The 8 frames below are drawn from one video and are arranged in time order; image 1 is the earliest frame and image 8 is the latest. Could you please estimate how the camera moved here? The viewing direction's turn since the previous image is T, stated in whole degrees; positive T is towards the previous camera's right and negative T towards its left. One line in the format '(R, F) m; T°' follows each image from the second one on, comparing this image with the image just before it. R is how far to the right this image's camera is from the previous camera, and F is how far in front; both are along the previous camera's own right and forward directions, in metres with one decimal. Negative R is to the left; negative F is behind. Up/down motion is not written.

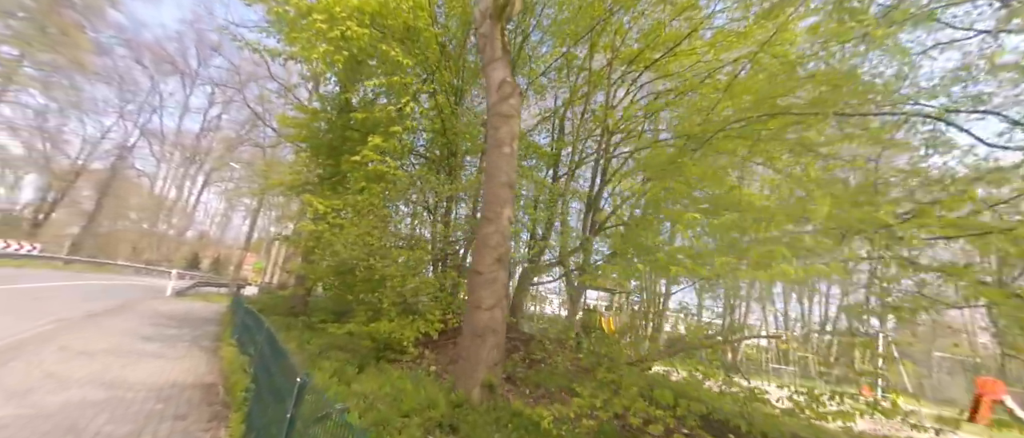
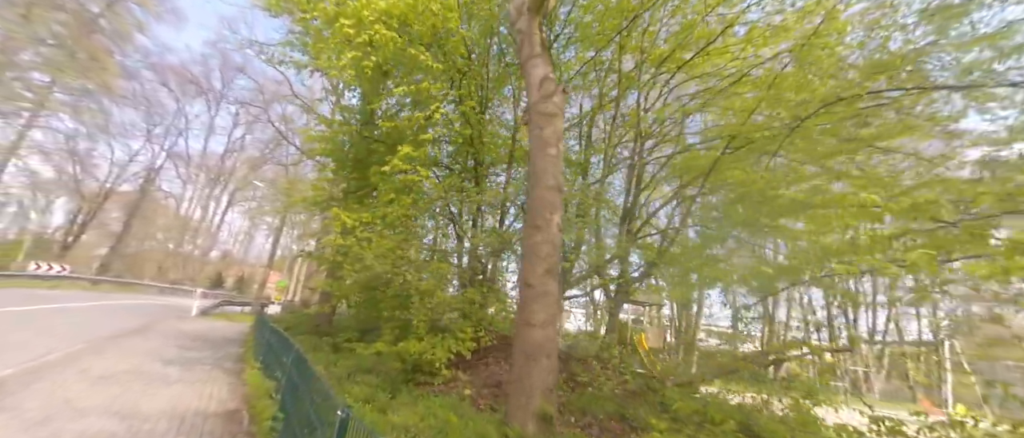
(-0.3, +0.4) m; -2°
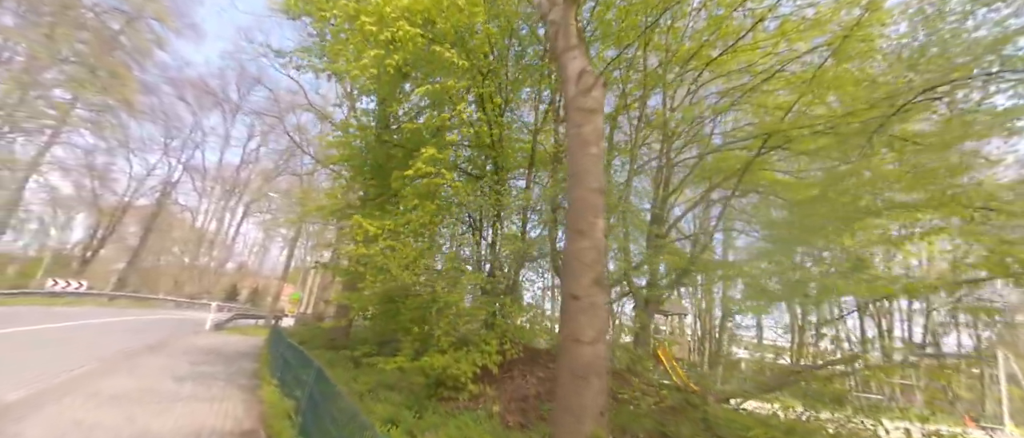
(-0.2, +0.3) m; -1°
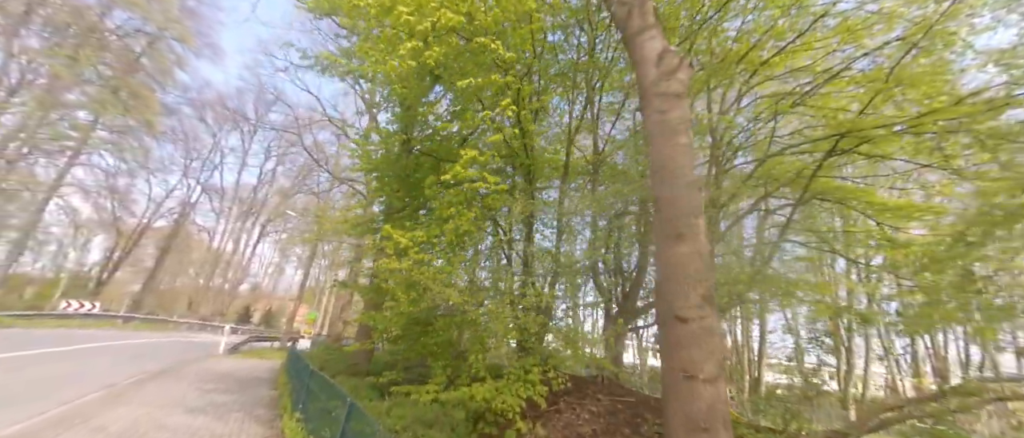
(-0.4, +0.6) m; -1°
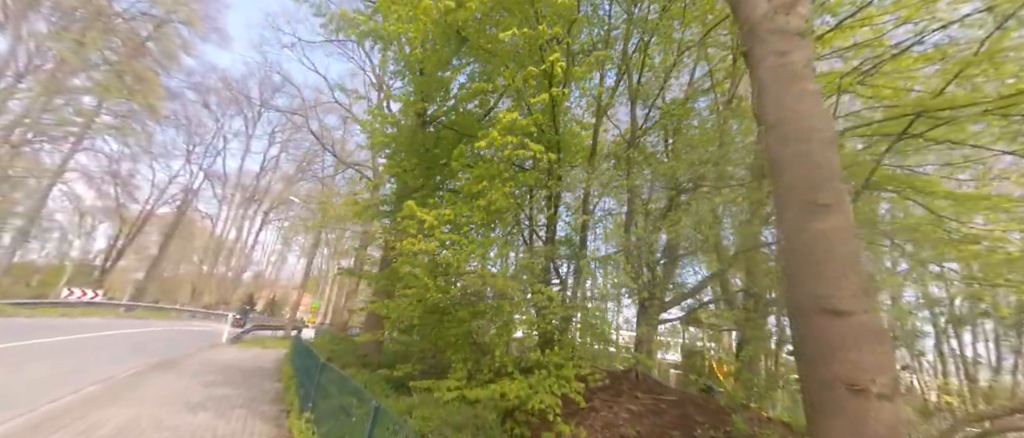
(-0.4, +0.6) m; 0°
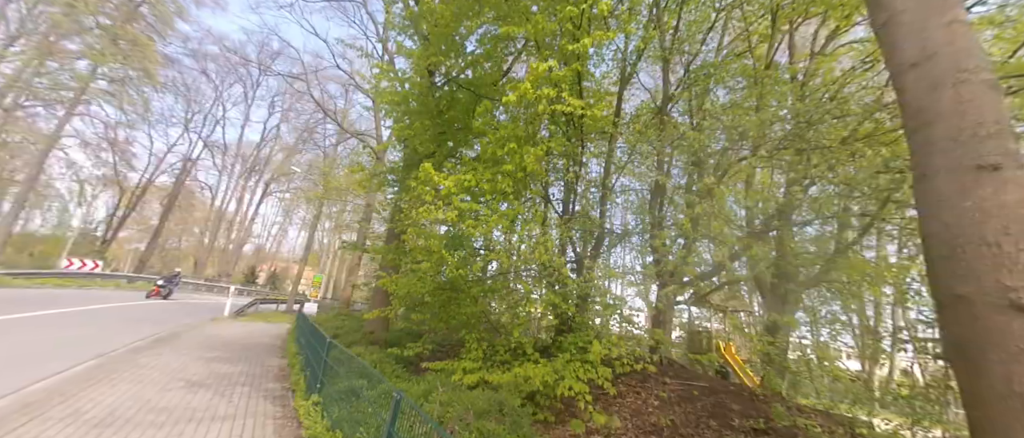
(-0.3, +0.5) m; 0°
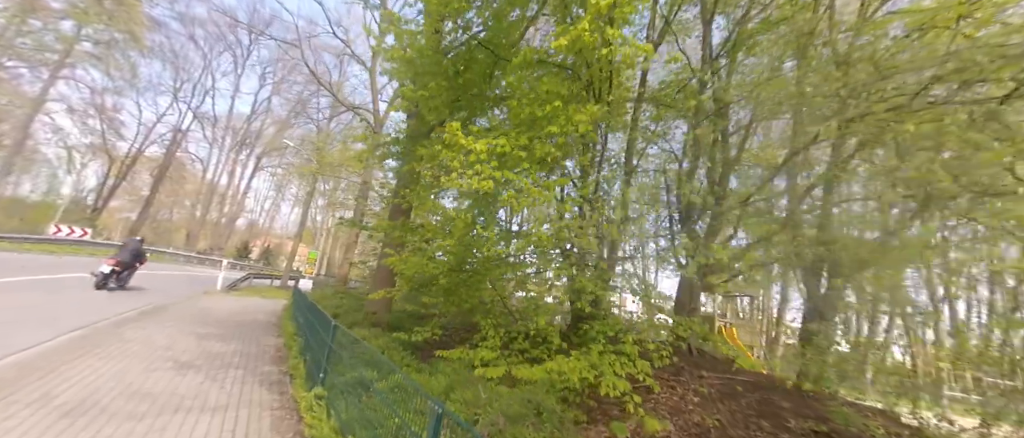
(-0.4, +0.6) m; +1°
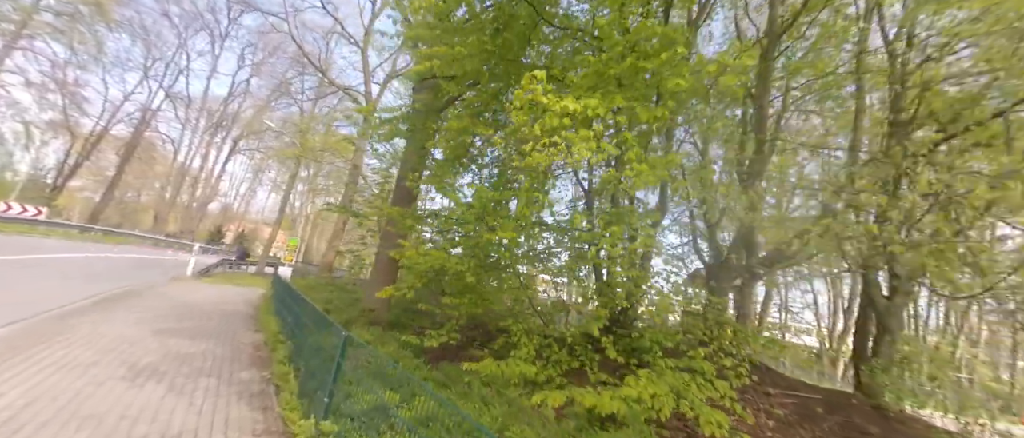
(-0.6, +0.9) m; +3°
